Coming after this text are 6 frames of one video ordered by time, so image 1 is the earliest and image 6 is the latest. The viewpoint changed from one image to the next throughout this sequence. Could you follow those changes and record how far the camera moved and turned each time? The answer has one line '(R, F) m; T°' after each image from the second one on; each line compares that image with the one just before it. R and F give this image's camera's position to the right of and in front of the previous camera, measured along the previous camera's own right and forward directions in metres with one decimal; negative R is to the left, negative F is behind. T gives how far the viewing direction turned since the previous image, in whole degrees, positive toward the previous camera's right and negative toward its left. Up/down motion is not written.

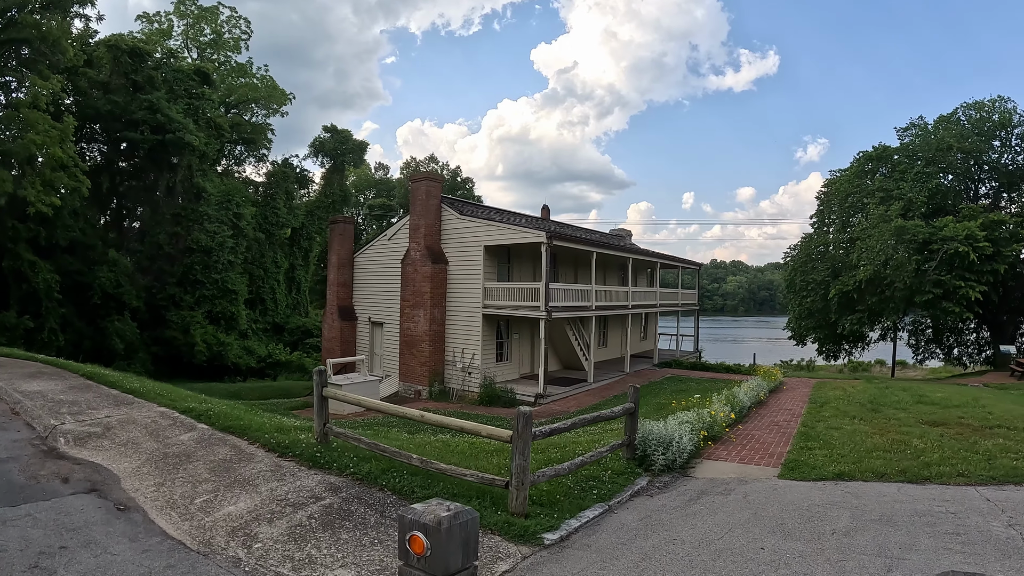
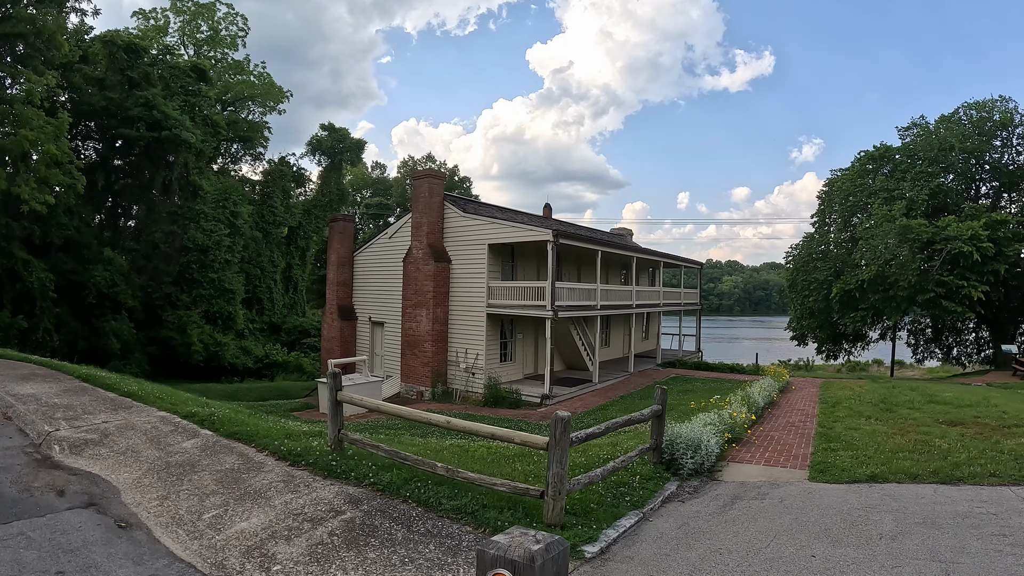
(-0.3, +0.3) m; 0°
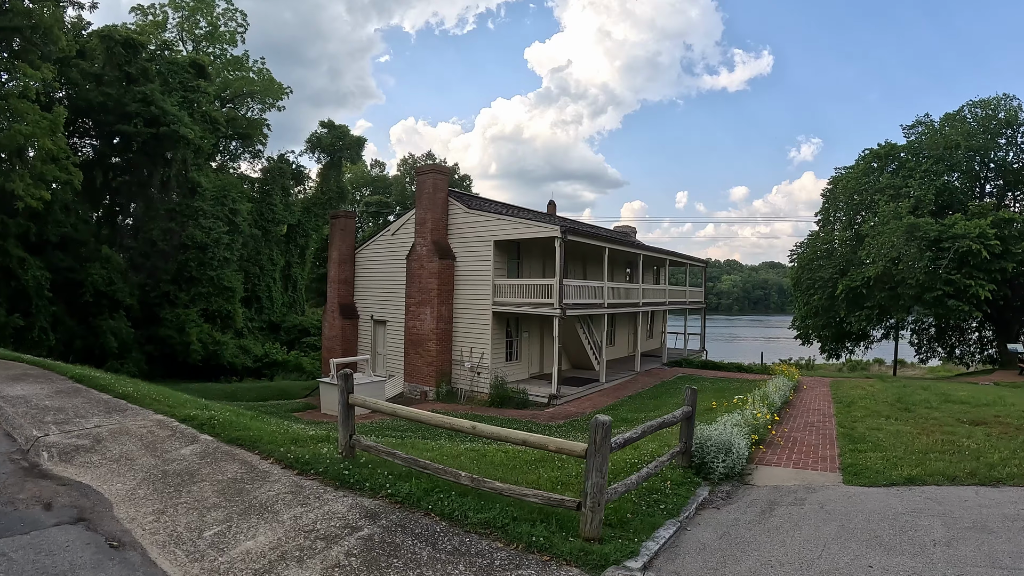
(-0.2, +0.3) m; 0°
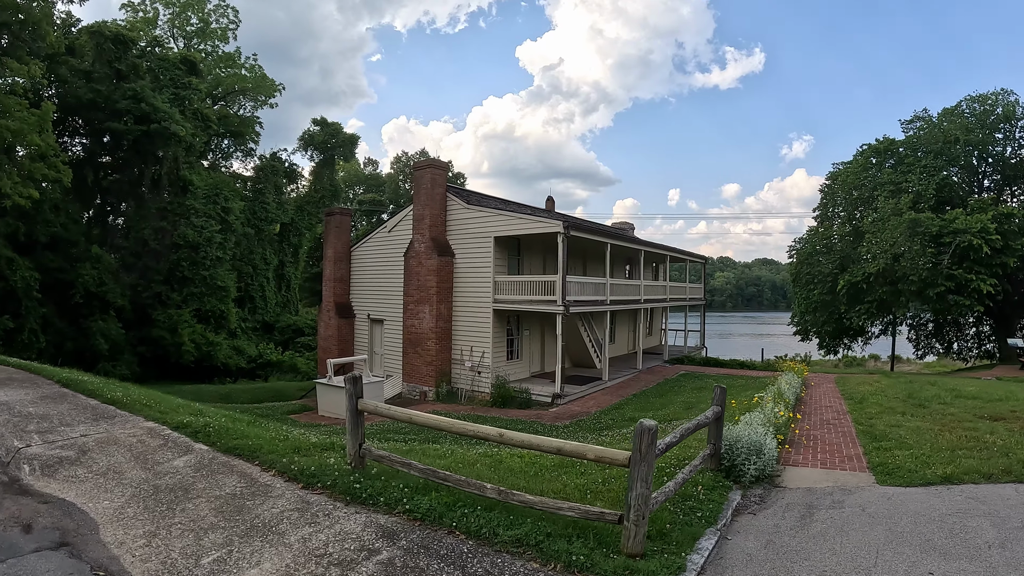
(-0.2, +0.3) m; +1°
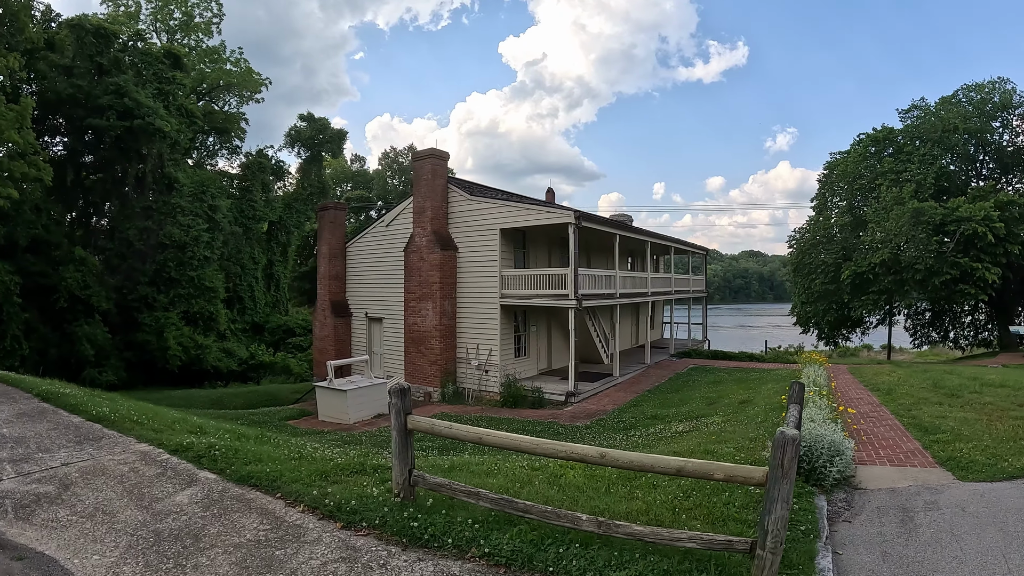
(-0.5, +0.6) m; +1°
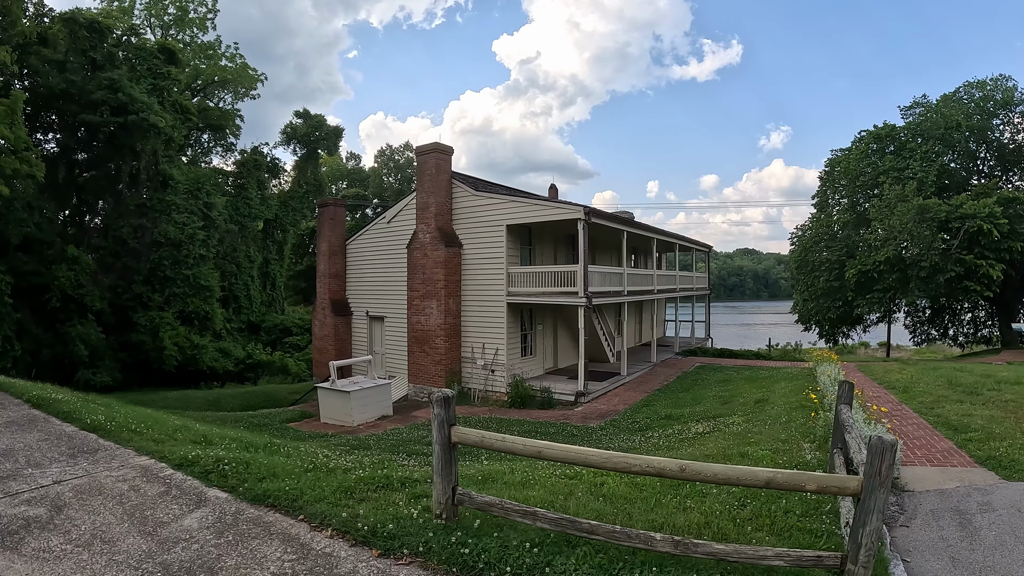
(-0.3, +0.3) m; +1°
